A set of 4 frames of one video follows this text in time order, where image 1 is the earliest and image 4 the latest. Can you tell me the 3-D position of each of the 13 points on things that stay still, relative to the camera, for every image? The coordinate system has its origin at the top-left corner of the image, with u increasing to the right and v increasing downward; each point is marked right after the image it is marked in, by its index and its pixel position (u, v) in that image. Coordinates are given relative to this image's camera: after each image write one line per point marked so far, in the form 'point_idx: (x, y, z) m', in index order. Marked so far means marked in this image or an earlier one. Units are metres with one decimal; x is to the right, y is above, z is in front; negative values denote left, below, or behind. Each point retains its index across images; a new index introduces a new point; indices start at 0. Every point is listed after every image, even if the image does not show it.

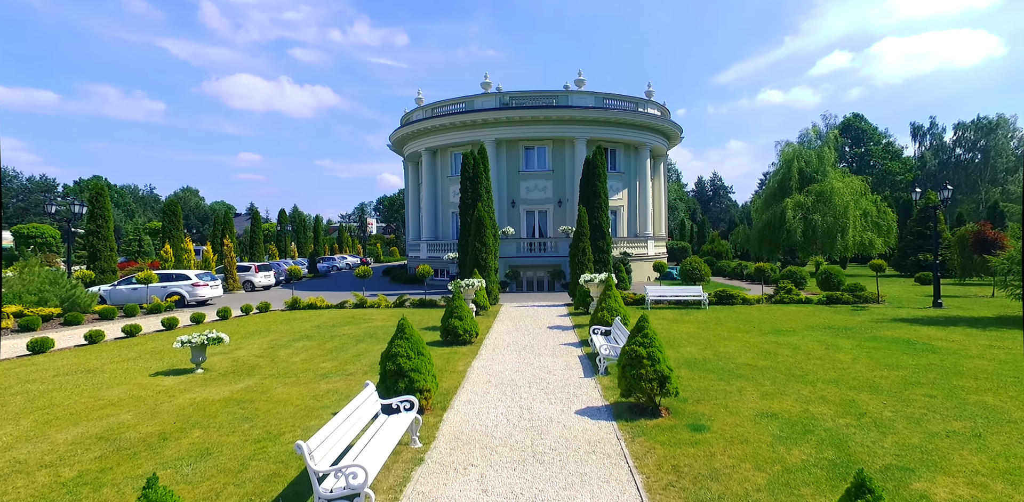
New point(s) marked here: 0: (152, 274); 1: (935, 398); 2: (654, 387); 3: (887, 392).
0: (-14.3, -0.9, +19.8) m
1: (+6.4, -2.2, +7.6) m
2: (+2.1, -2.0, +7.3) m
3: (+6.0, -2.2, +8.0) m
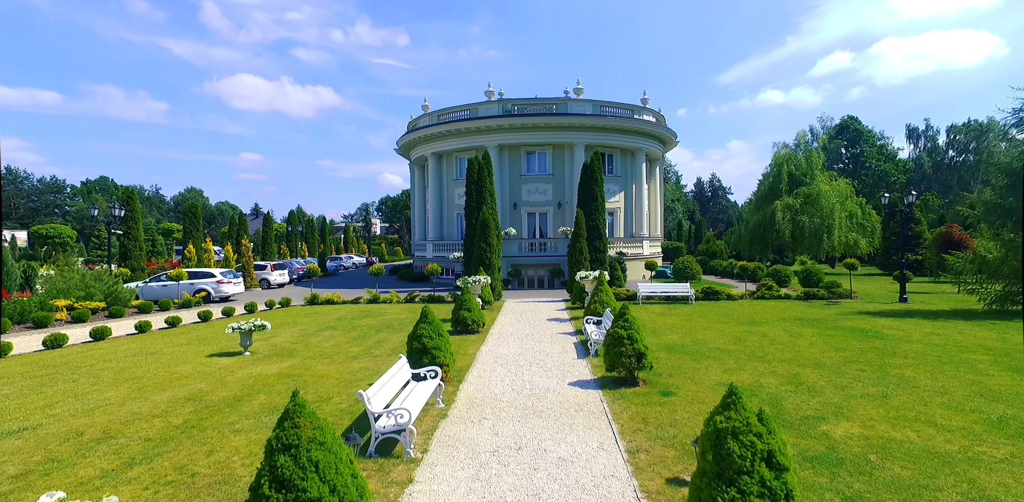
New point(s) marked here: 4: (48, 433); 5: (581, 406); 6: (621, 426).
0: (-14.1, -0.9, +21.4) m
1: (+6.5, -2.2, +9.2) m
2: (+2.2, -2.0, +8.9) m
3: (+6.0, -2.2, +9.6) m
4: (-6.2, -2.4, +6.7) m
5: (+1.1, -2.5, +8.0) m
6: (+1.5, -2.5, +7.1) m
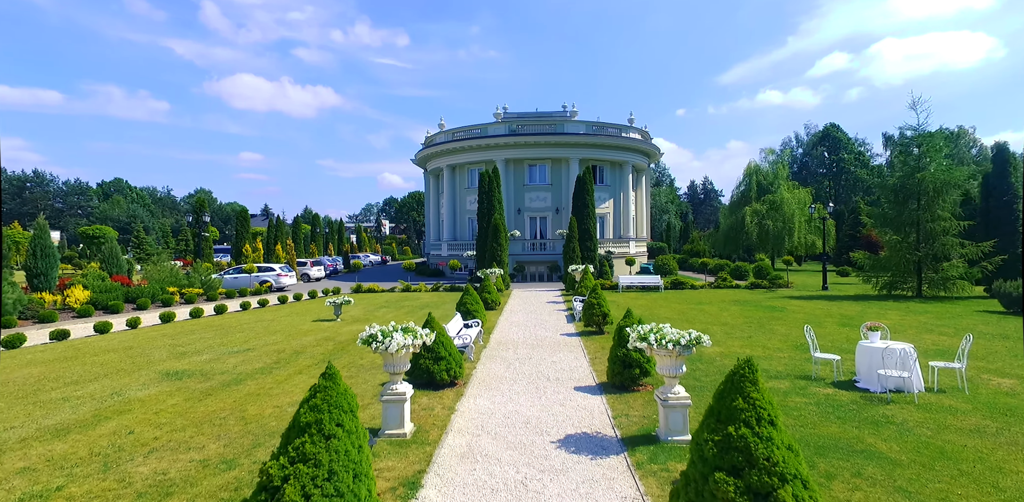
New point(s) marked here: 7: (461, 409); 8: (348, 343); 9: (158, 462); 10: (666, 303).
0: (-13.8, -0.8, +26.5) m
1: (+6.8, -2.2, +14.3) m
2: (+2.5, -1.9, +14.0) m
3: (+6.4, -2.2, +14.7) m
4: (-5.8, -2.3, +11.8) m
5: (+1.4, -2.4, +13.1) m
6: (+1.9, -2.4, +12.2) m
7: (-0.8, -2.5, +8.0) m
8: (-4.2, -2.4, +12.7) m
9: (-4.1, -2.4, +5.8) m
10: (+6.1, -2.1, +20.0) m
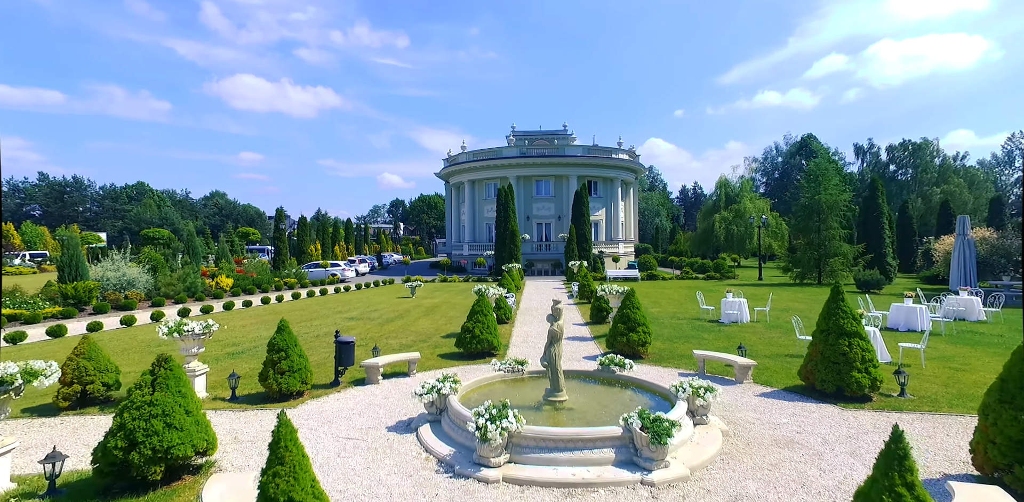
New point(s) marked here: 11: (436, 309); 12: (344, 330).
0: (-13.0, -0.8, +34.3) m
1: (+7.7, -2.2, +22.1) m
2: (+3.4, -1.9, +21.8) m
3: (+7.2, -2.2, +22.4) m
4: (-4.9, -2.3, +19.6) m
5: (+2.3, -2.4, +20.9) m
6: (+2.7, -2.4, +19.9) m
7: (+0.1, -2.5, +15.7) m
8: (-3.3, -2.3, +20.4) m
9: (-3.2, -2.4, +13.6) m
10: (+7.0, -2.1, +27.7) m
11: (-3.0, -2.3, +19.5) m
12: (-5.0, -2.4, +14.8) m
